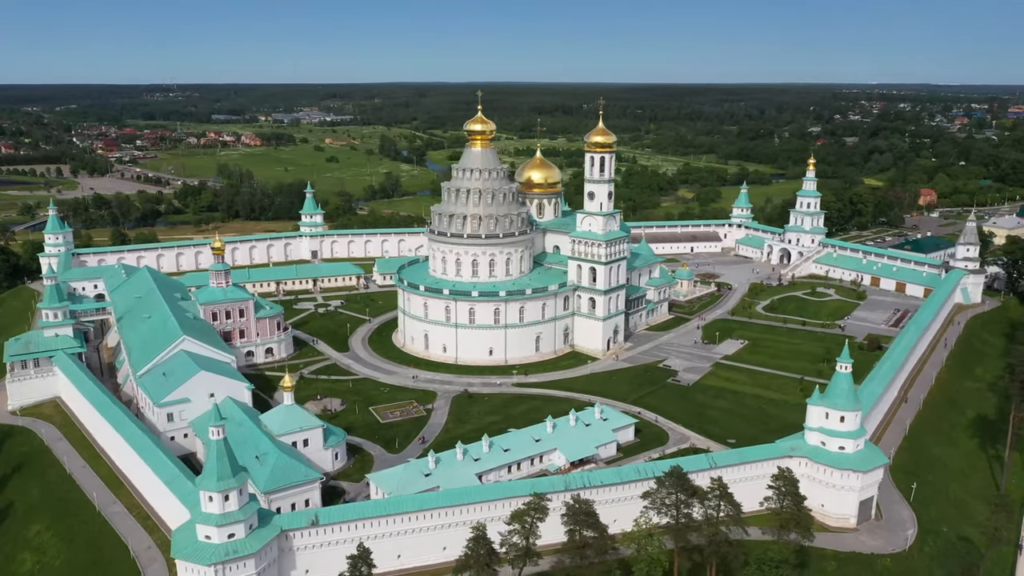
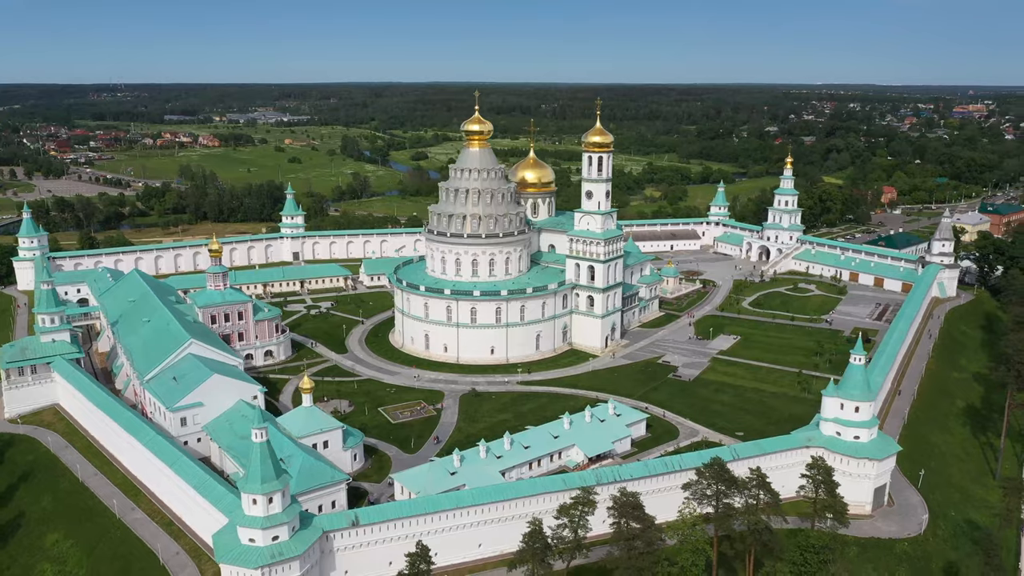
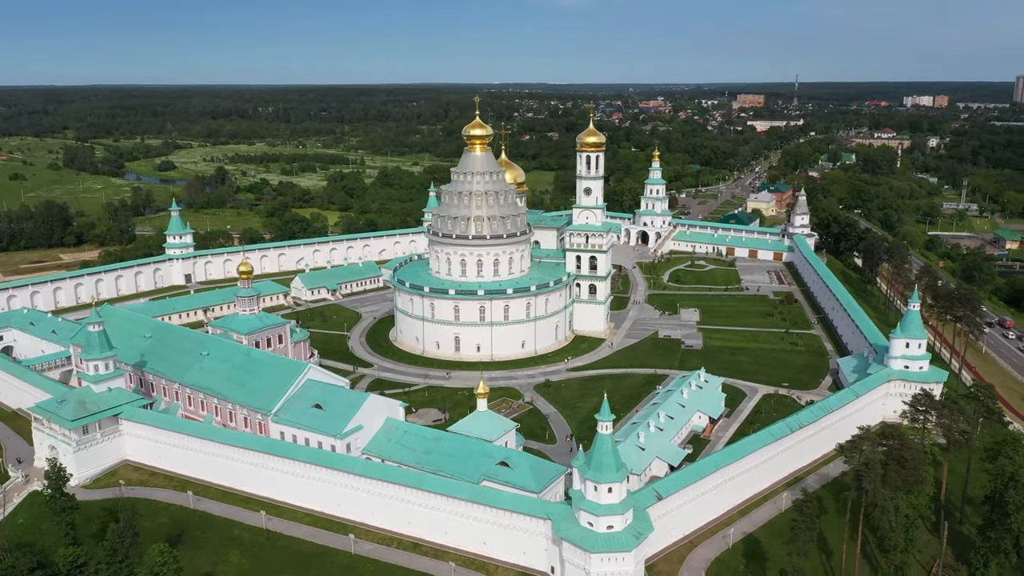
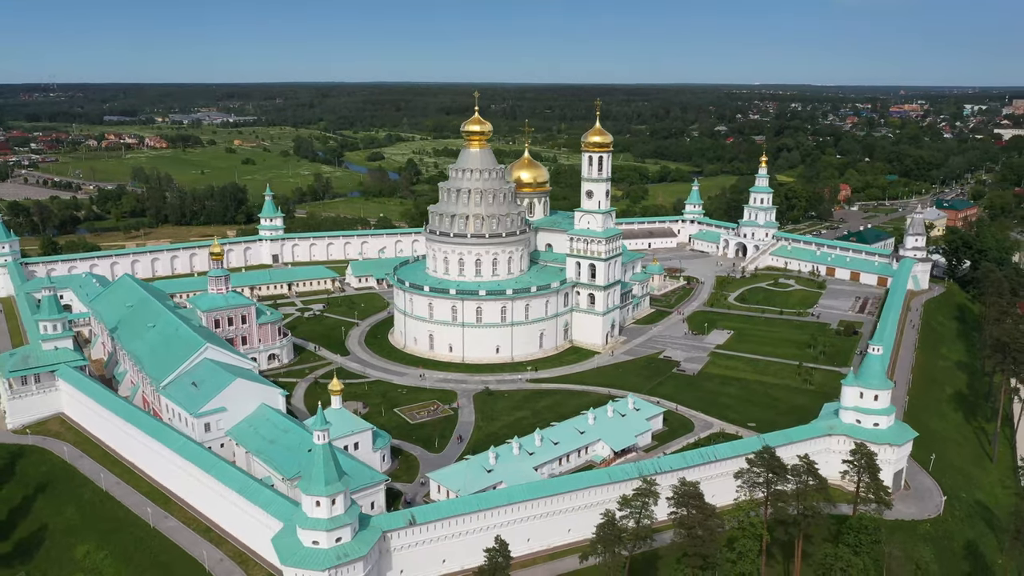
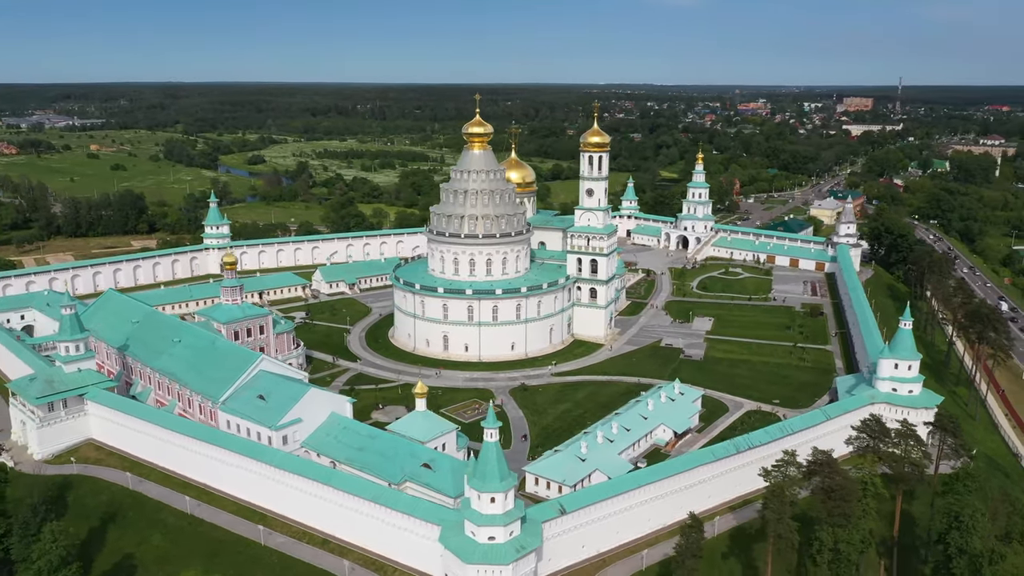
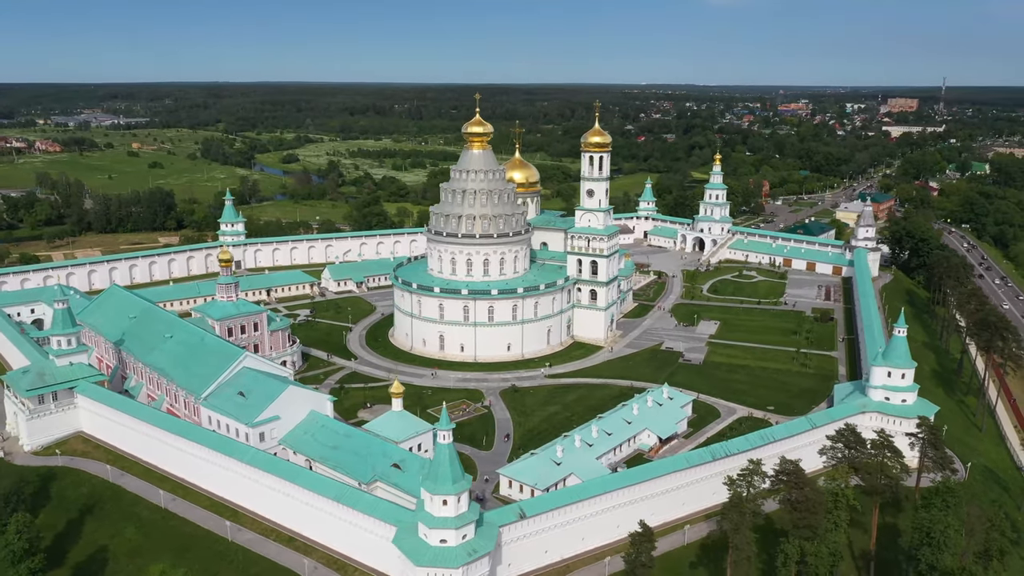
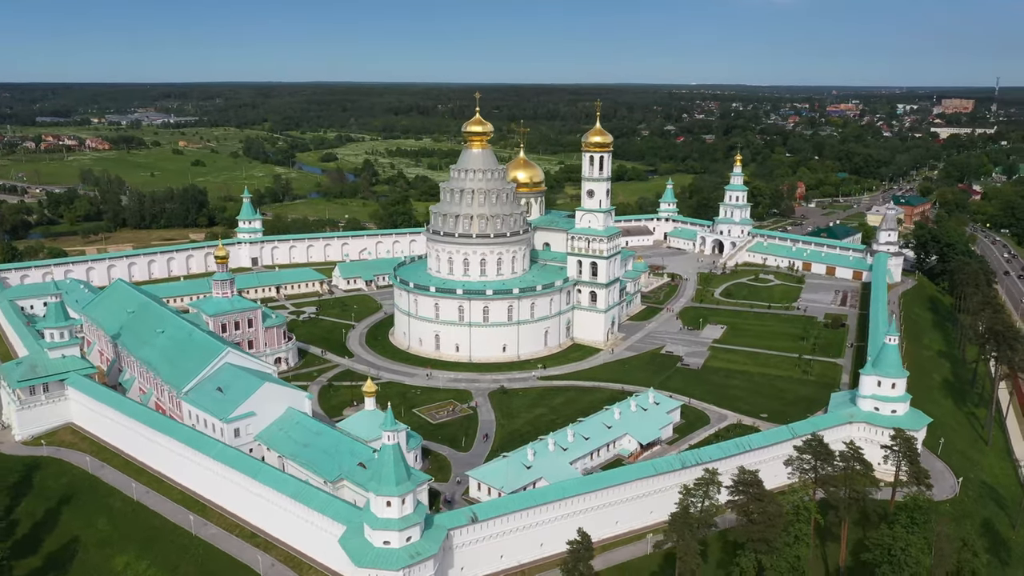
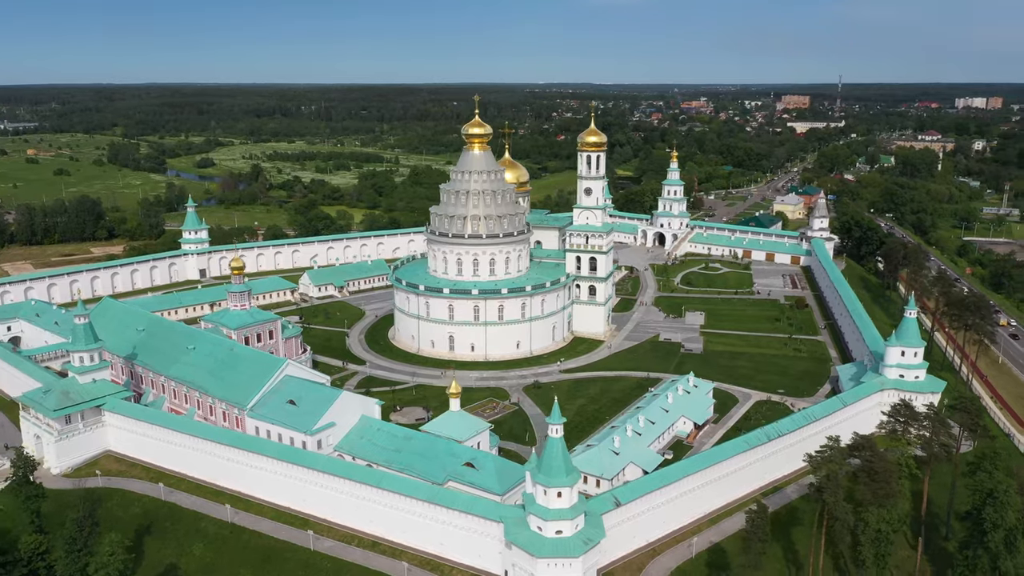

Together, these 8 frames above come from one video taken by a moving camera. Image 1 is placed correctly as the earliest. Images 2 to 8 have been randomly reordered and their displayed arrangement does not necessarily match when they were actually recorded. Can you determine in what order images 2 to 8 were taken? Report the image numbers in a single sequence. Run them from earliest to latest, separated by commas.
2, 4, 7, 6, 5, 8, 3
